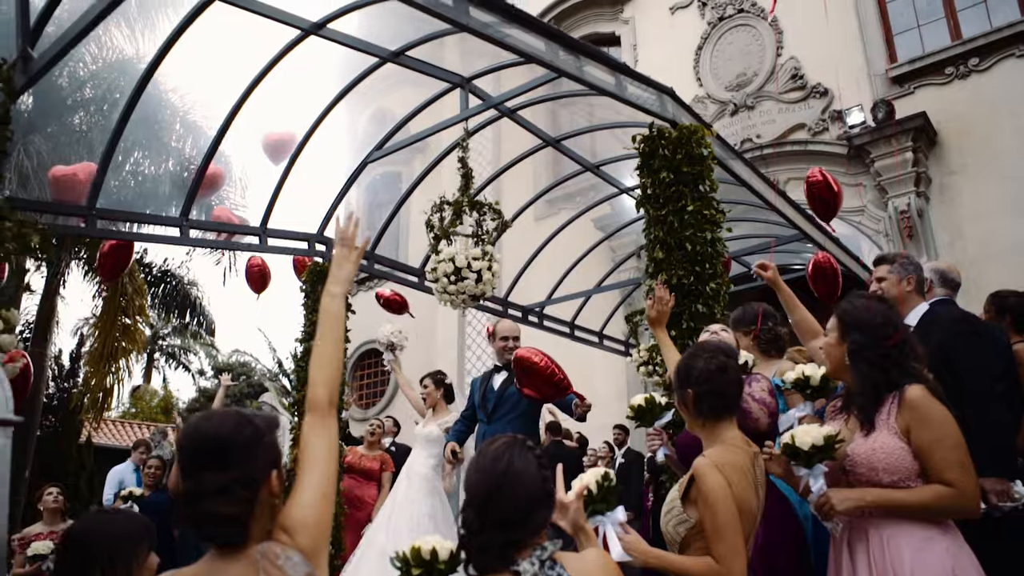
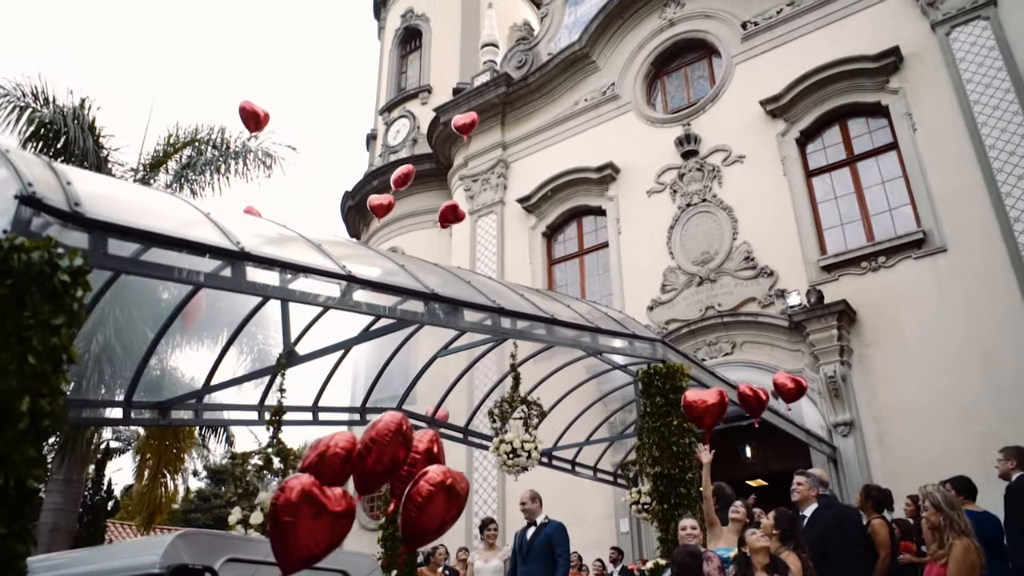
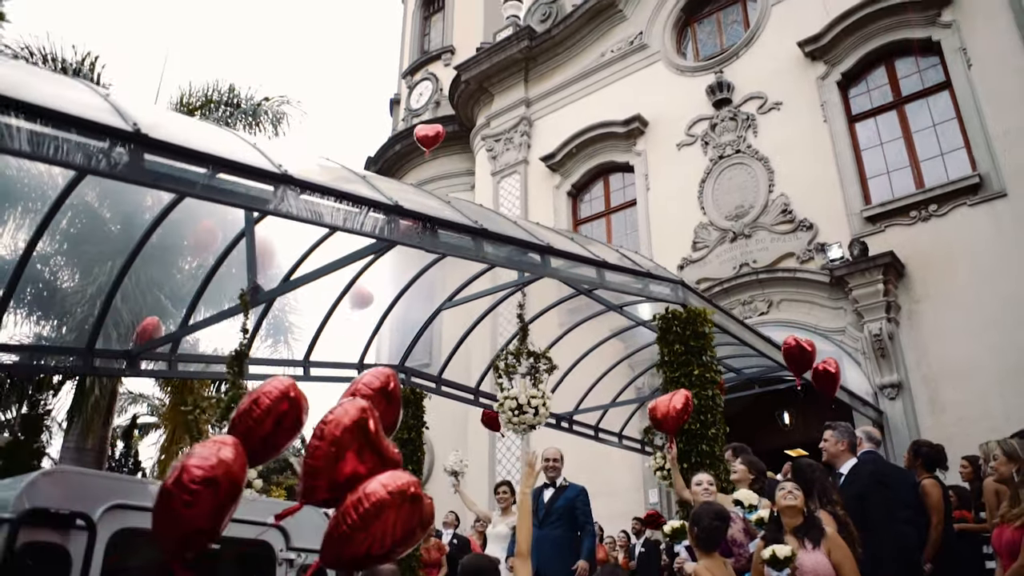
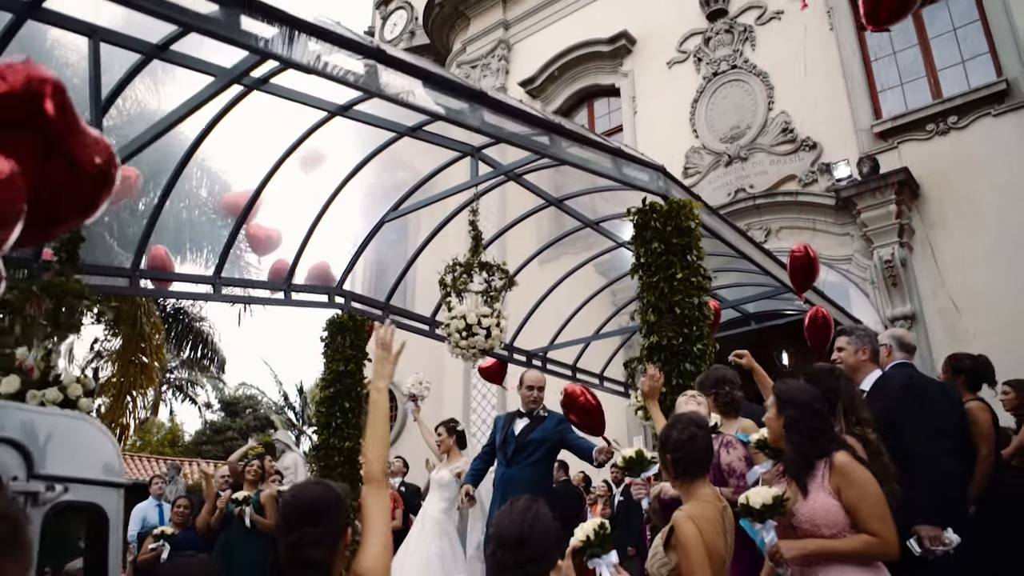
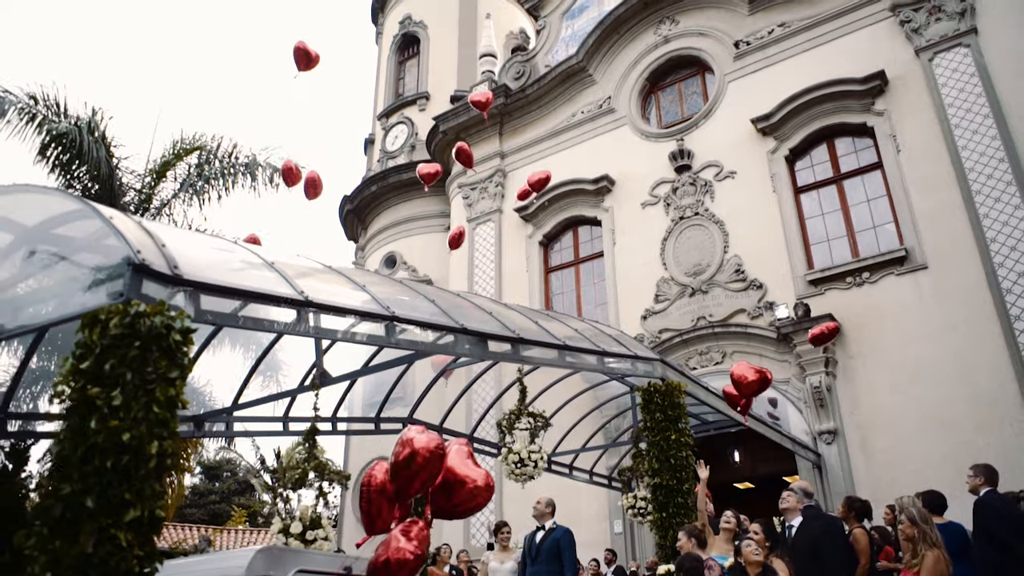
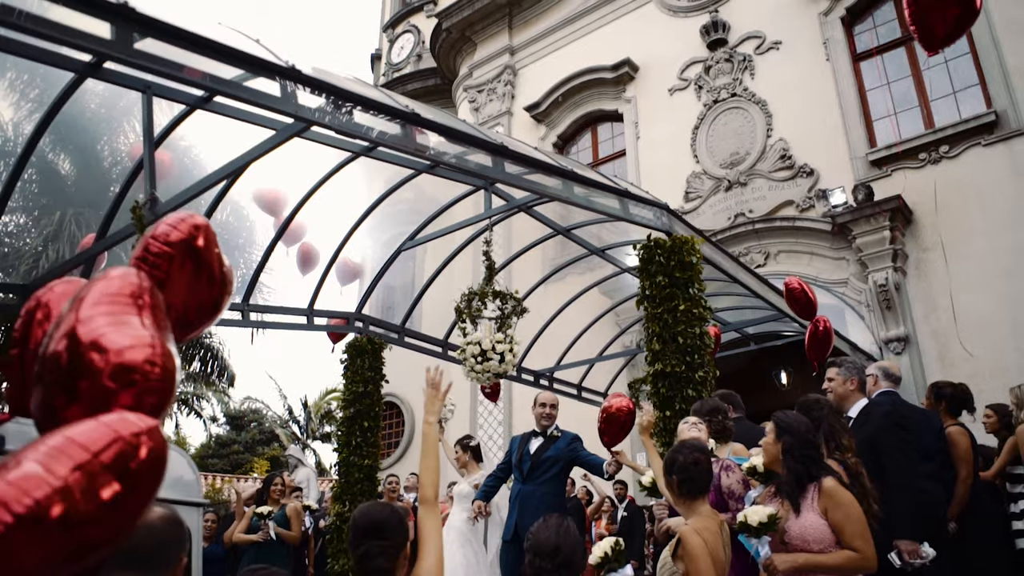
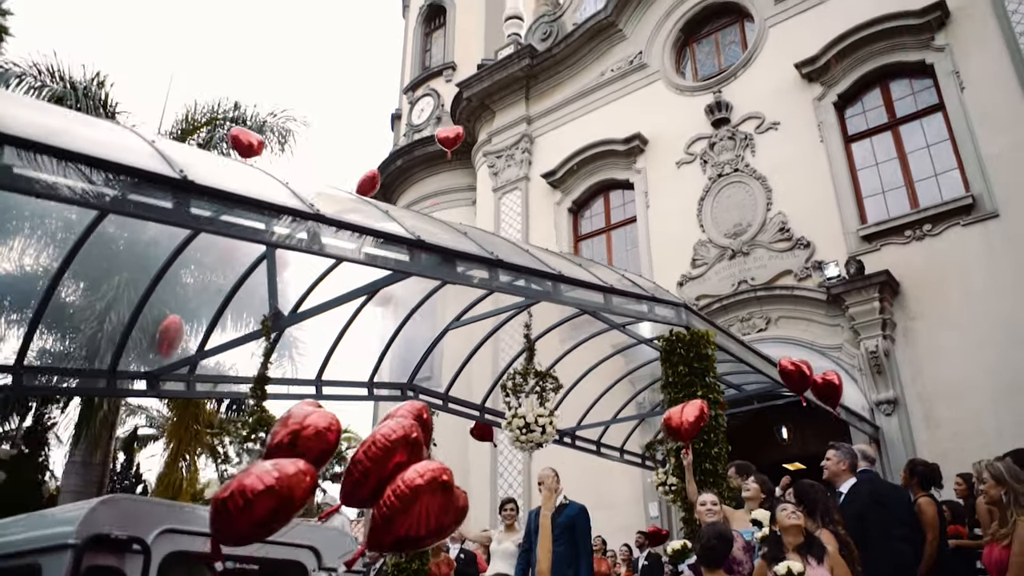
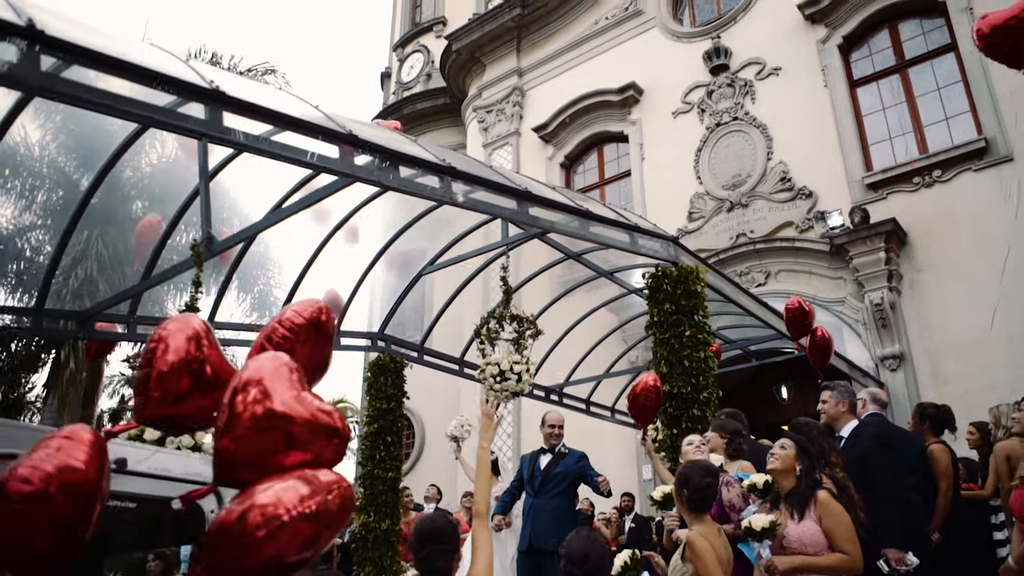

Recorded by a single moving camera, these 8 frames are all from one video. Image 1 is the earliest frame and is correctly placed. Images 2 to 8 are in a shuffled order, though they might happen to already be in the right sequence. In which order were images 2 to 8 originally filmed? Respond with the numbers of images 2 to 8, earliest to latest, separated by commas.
4, 6, 8, 3, 7, 2, 5
